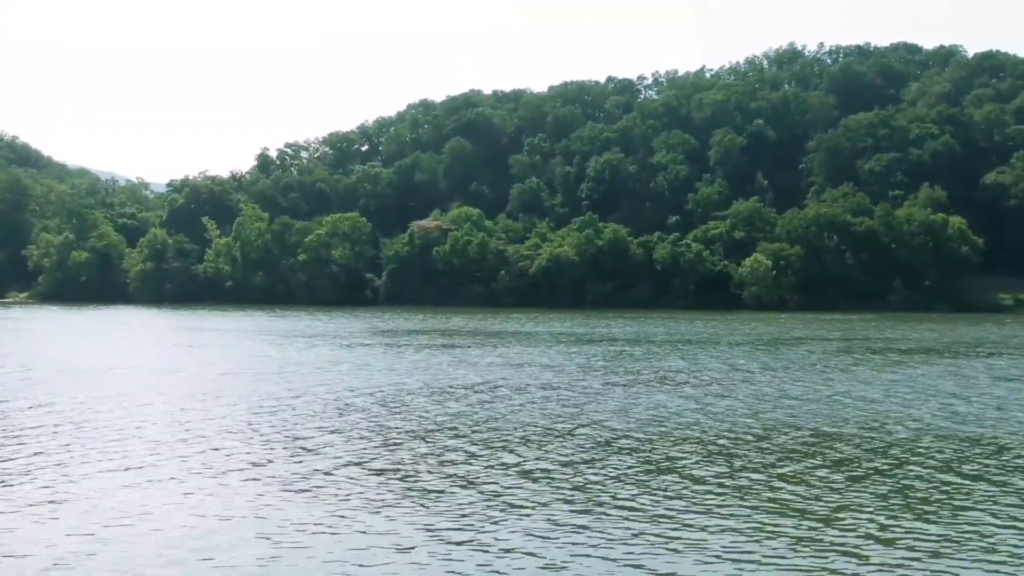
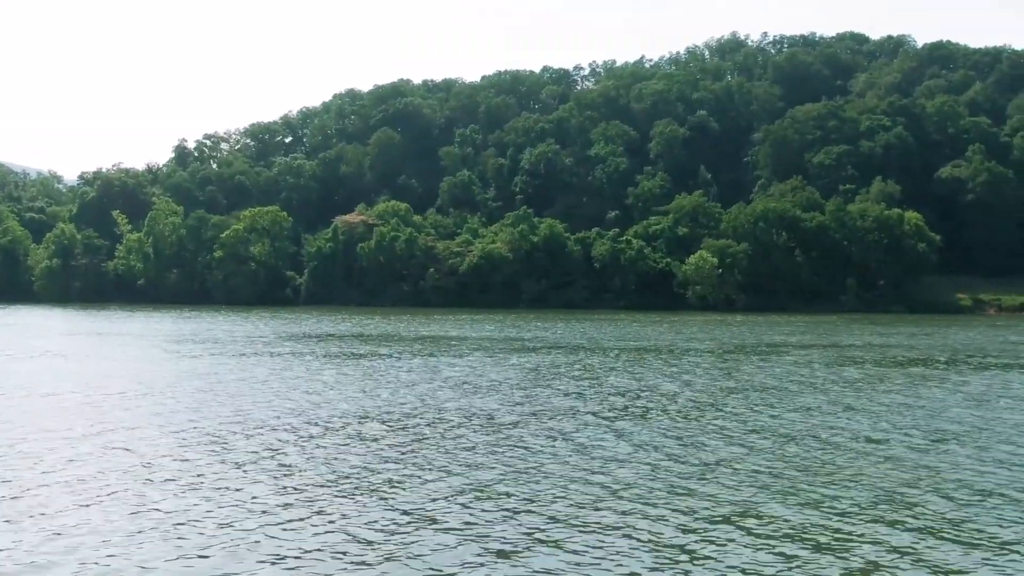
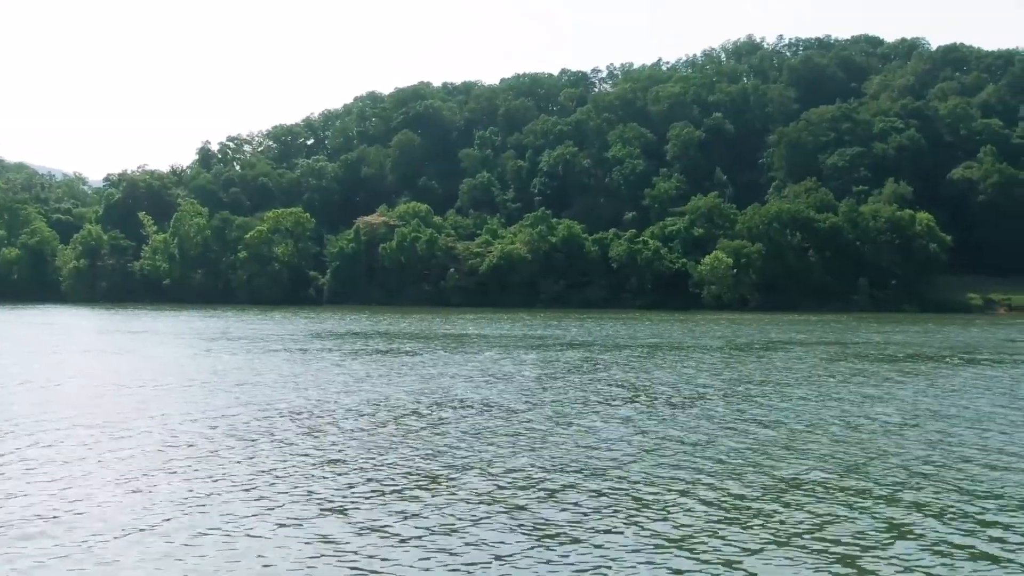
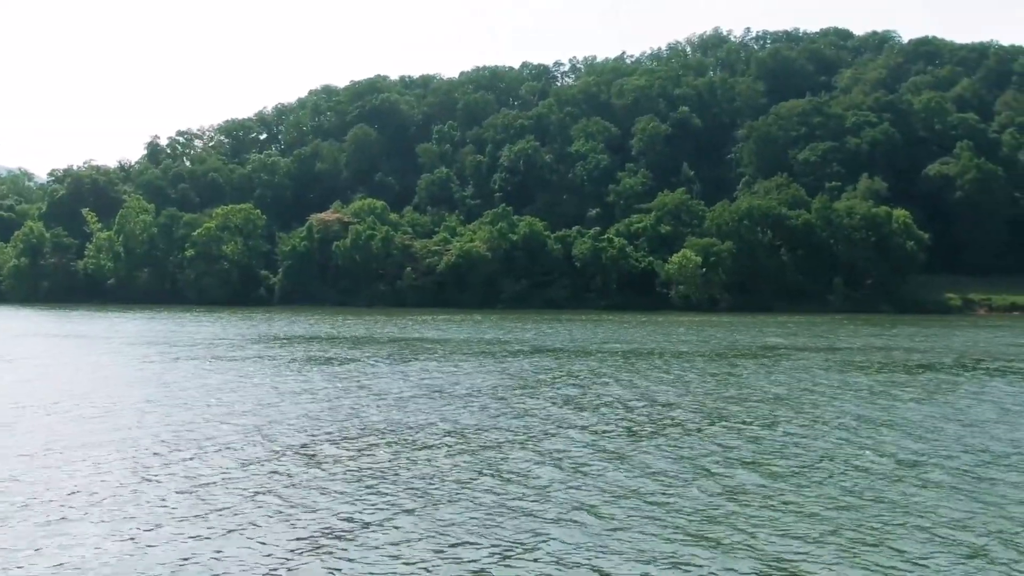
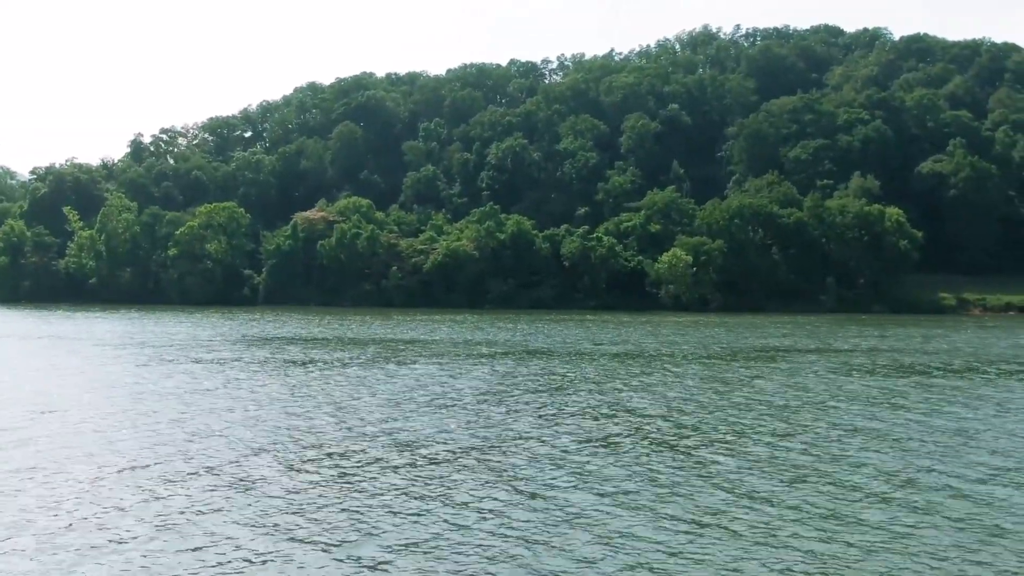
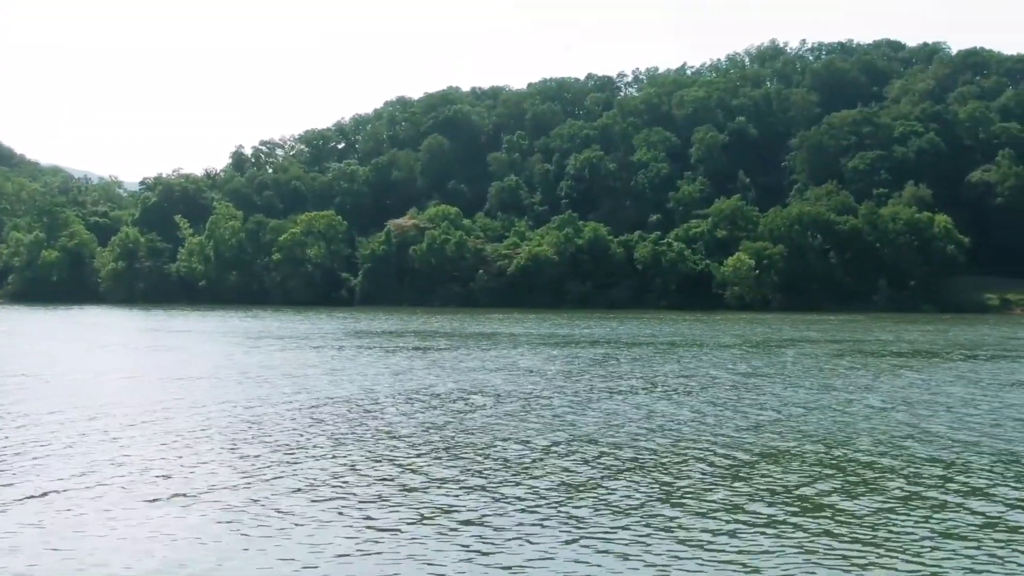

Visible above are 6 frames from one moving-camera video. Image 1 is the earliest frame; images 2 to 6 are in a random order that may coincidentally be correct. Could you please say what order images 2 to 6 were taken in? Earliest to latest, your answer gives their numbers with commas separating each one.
6, 3, 2, 4, 5
